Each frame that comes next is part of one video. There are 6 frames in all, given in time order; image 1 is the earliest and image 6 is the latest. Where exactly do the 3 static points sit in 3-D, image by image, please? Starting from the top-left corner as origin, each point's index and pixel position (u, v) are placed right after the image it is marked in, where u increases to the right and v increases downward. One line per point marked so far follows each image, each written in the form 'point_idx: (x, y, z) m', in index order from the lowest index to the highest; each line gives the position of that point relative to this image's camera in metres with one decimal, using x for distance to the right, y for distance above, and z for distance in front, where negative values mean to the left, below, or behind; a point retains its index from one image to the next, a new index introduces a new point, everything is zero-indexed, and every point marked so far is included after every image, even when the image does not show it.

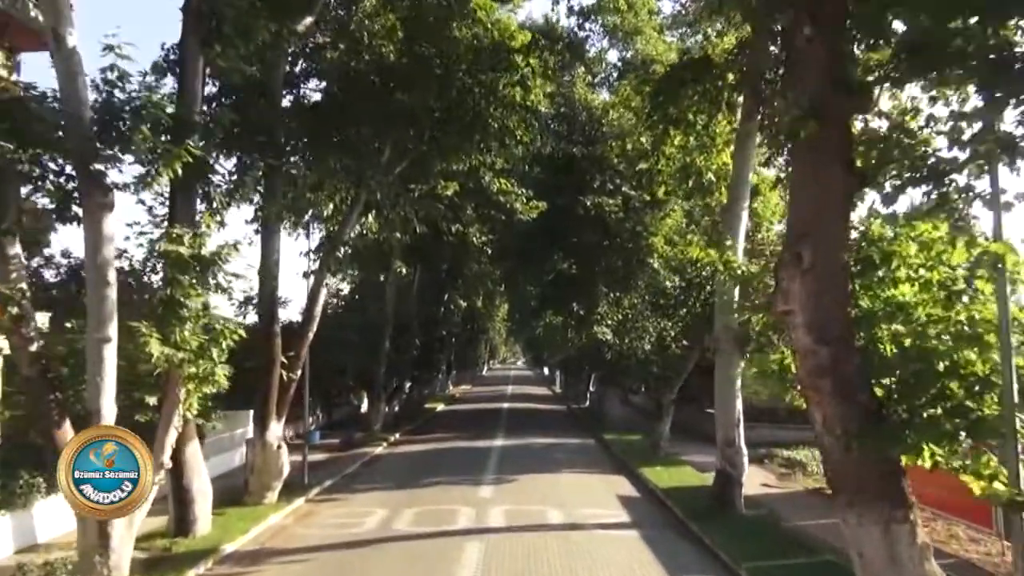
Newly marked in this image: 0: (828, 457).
0: (+2.5, -1.3, +8.5) m
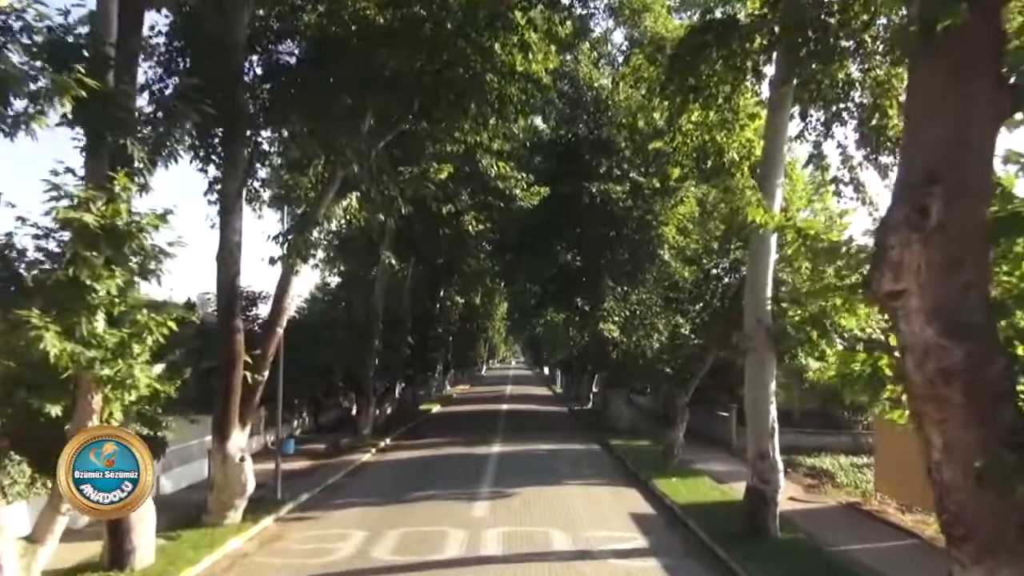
0: (+2.5, -1.2, +6.0) m
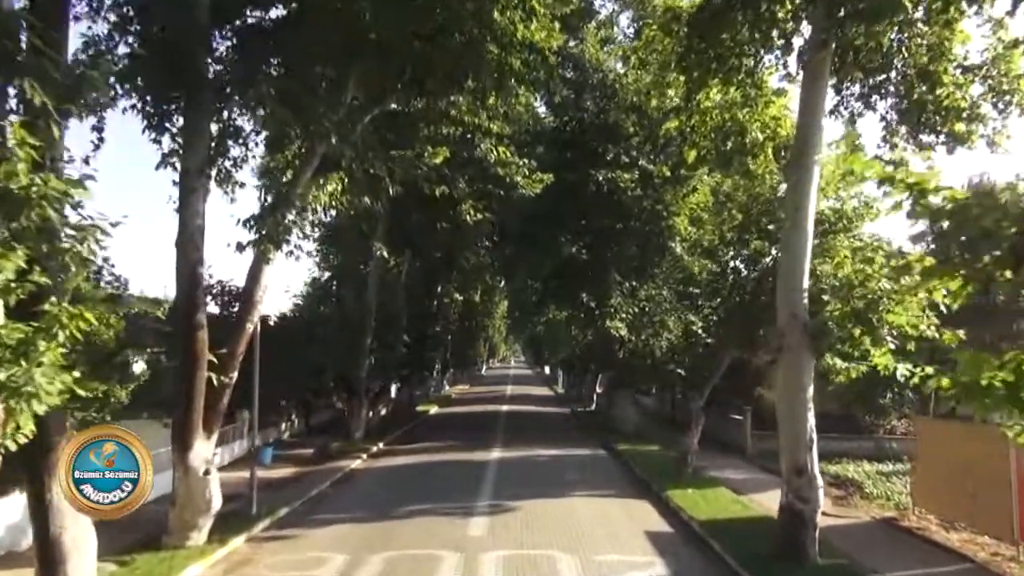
0: (+2.5, -1.1, +4.1) m
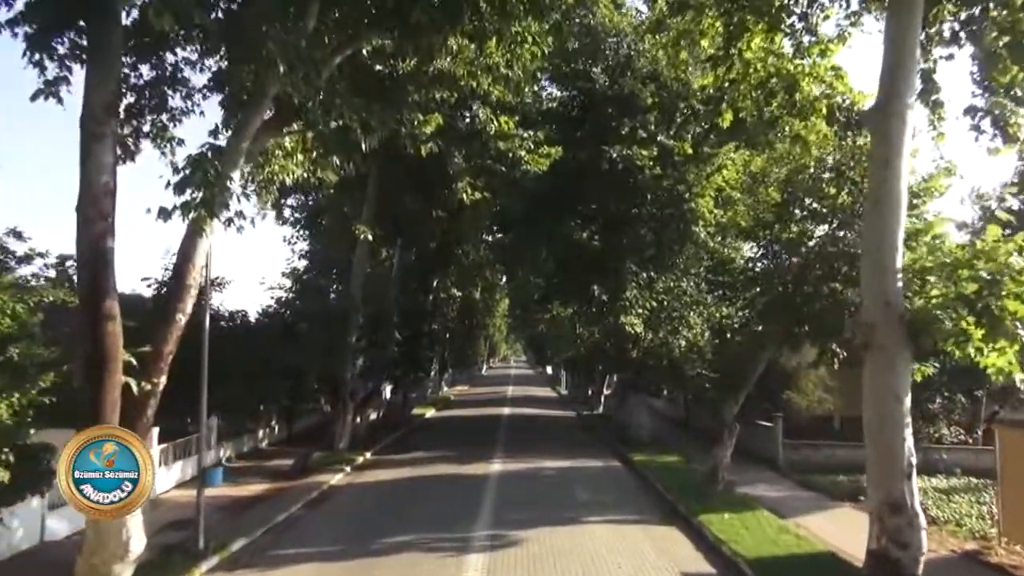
0: (+2.5, -0.9, +1.0) m
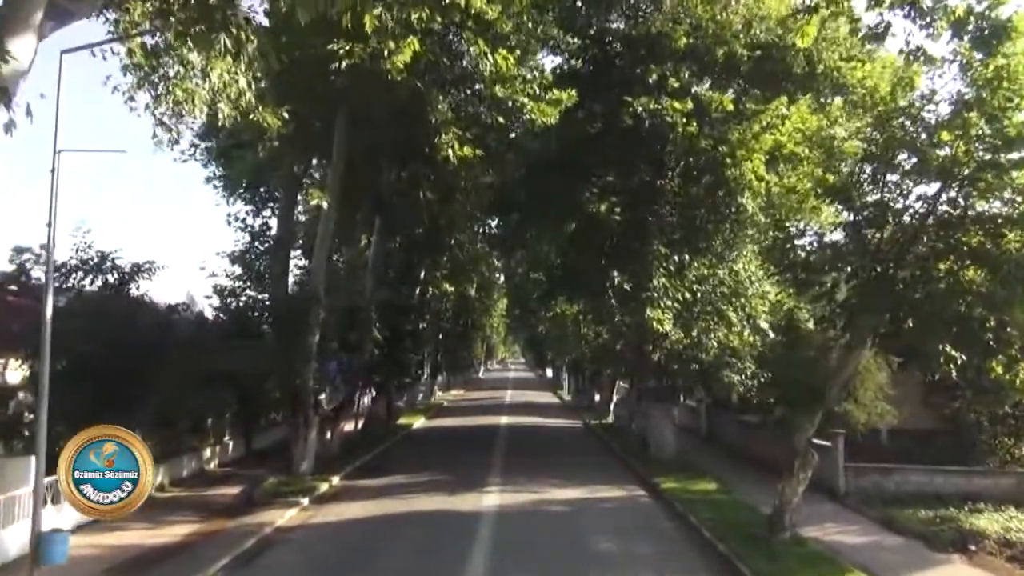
0: (+2.6, -0.6, -4.0) m
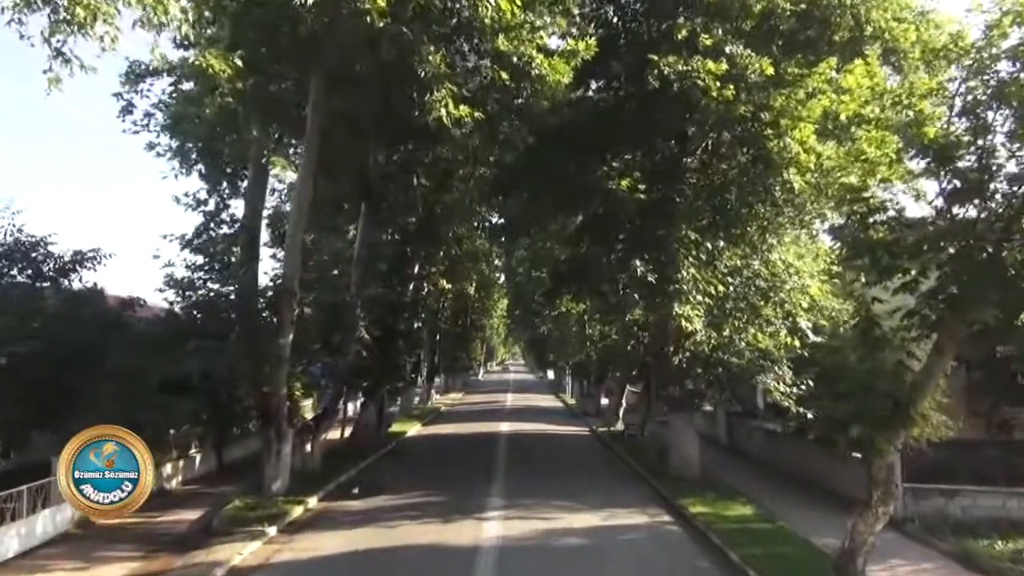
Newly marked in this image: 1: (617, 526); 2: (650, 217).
0: (+2.7, -0.4, -7.0) m
1: (+1.7, -3.8, +17.0) m
2: (+2.5, +1.2, +19.9) m
